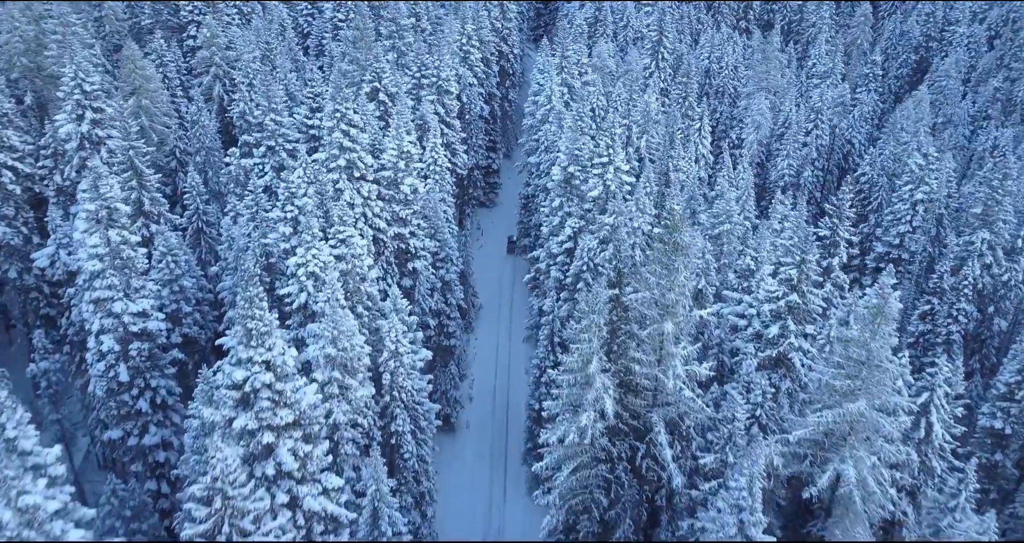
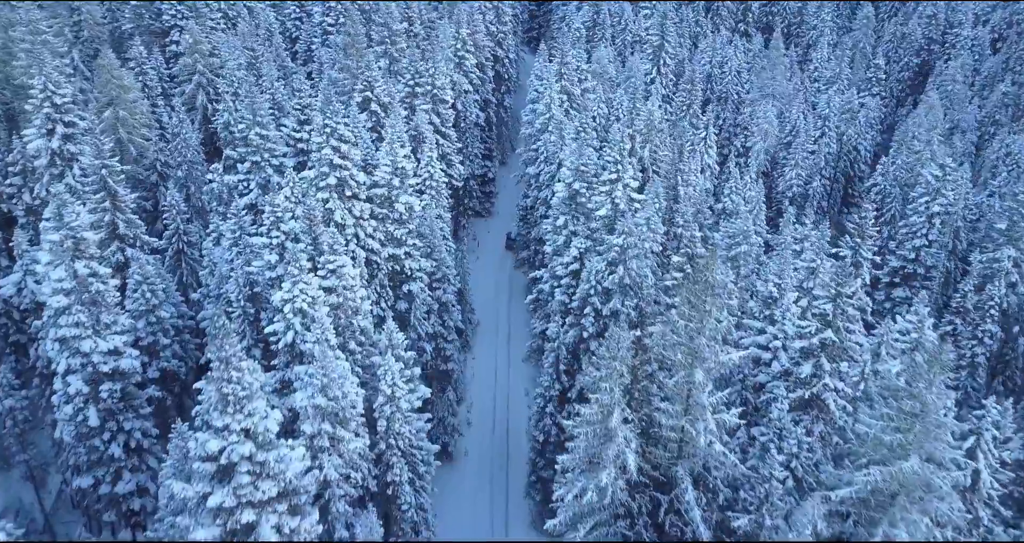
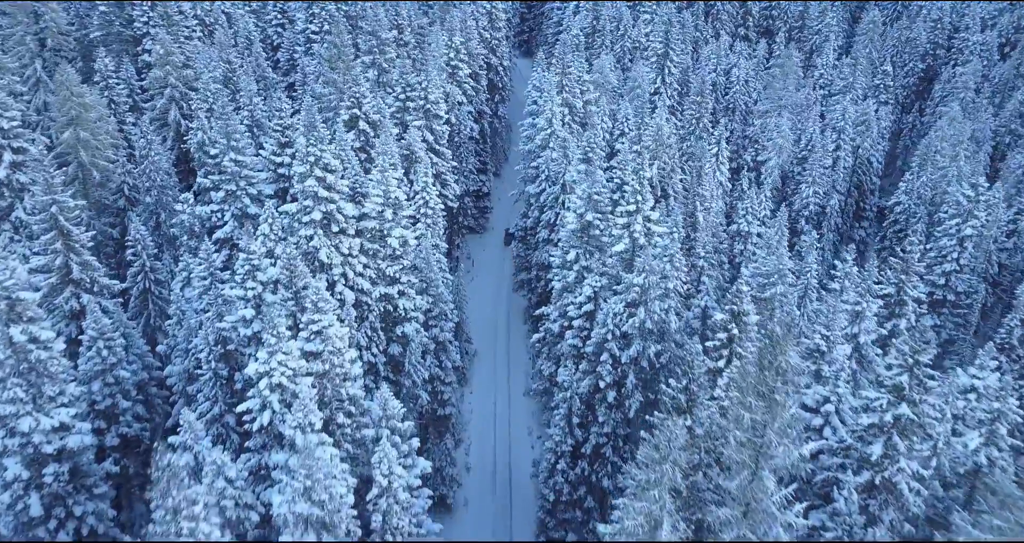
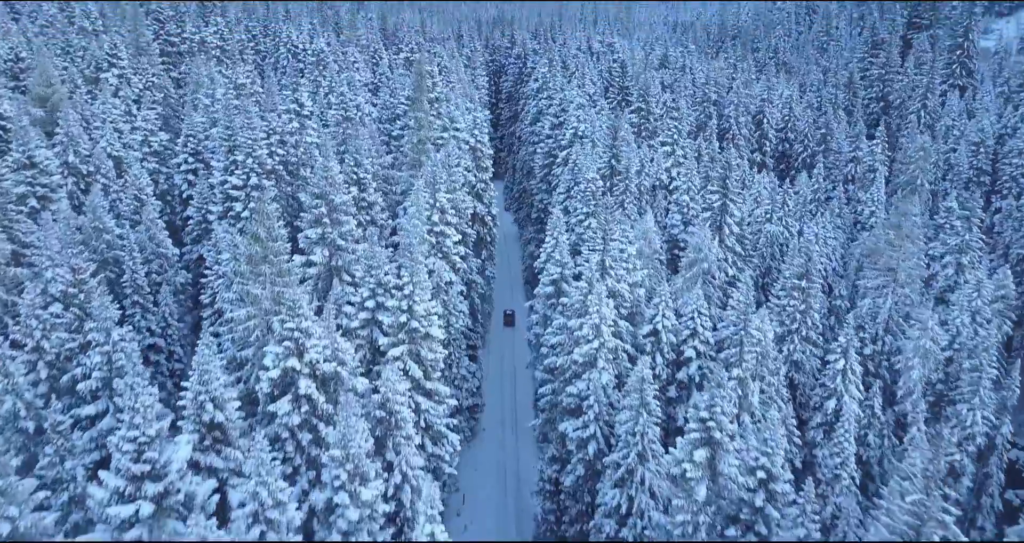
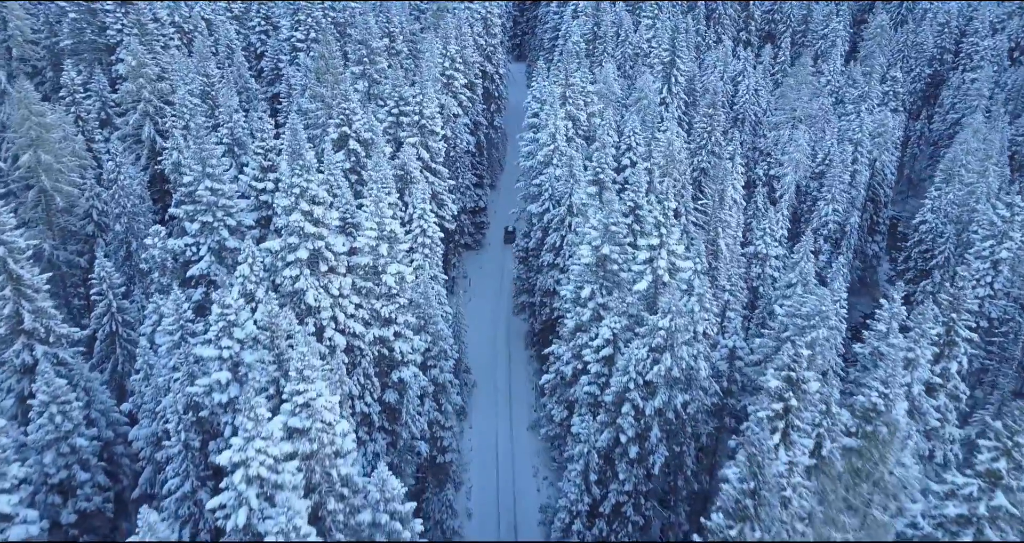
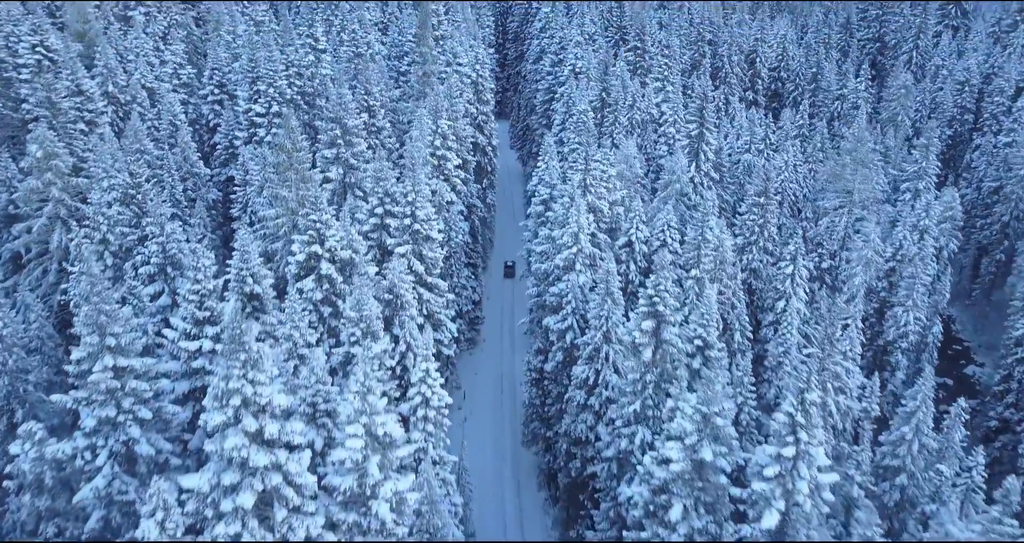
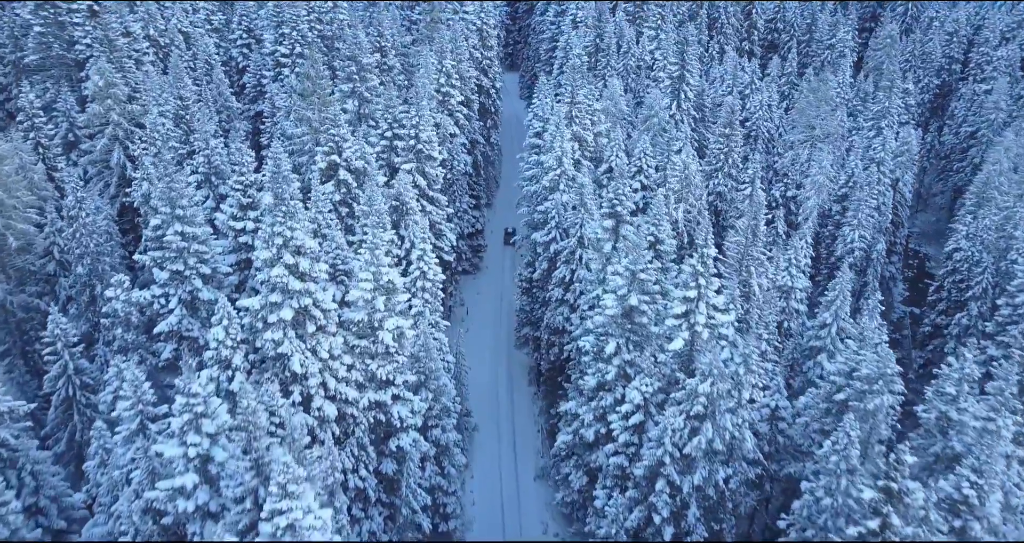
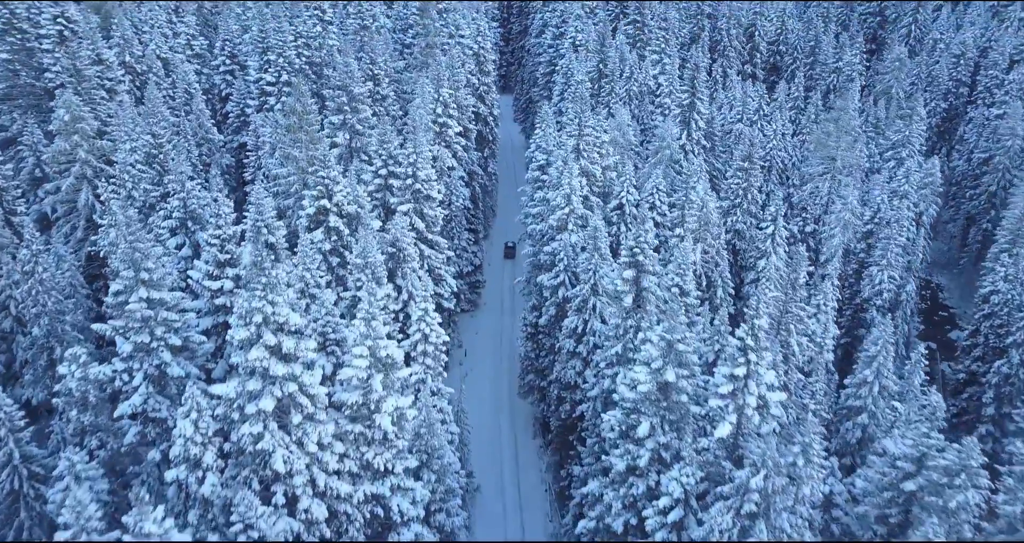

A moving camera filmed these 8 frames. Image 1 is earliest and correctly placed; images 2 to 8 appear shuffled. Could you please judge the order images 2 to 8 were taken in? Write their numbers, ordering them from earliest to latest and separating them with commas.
2, 3, 5, 7, 8, 6, 4
